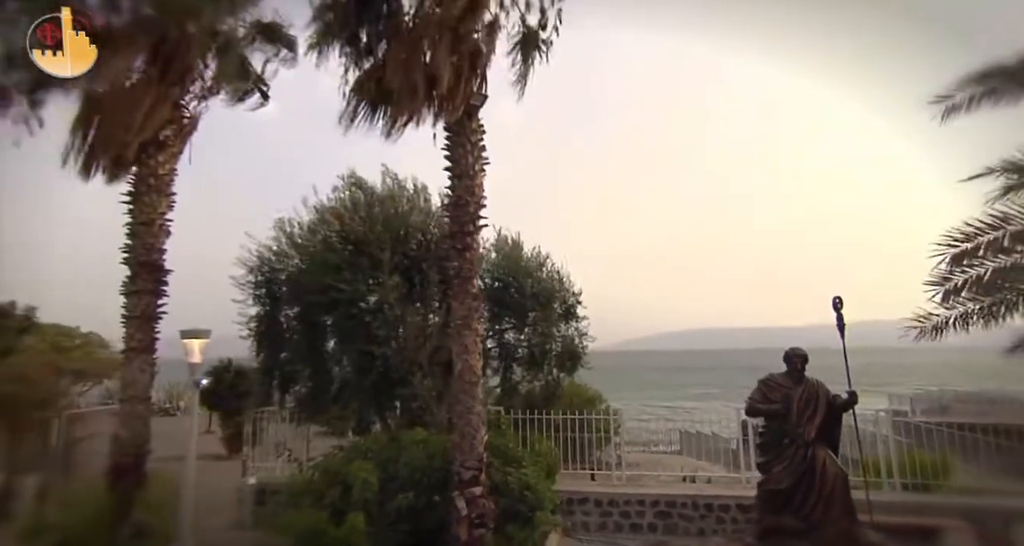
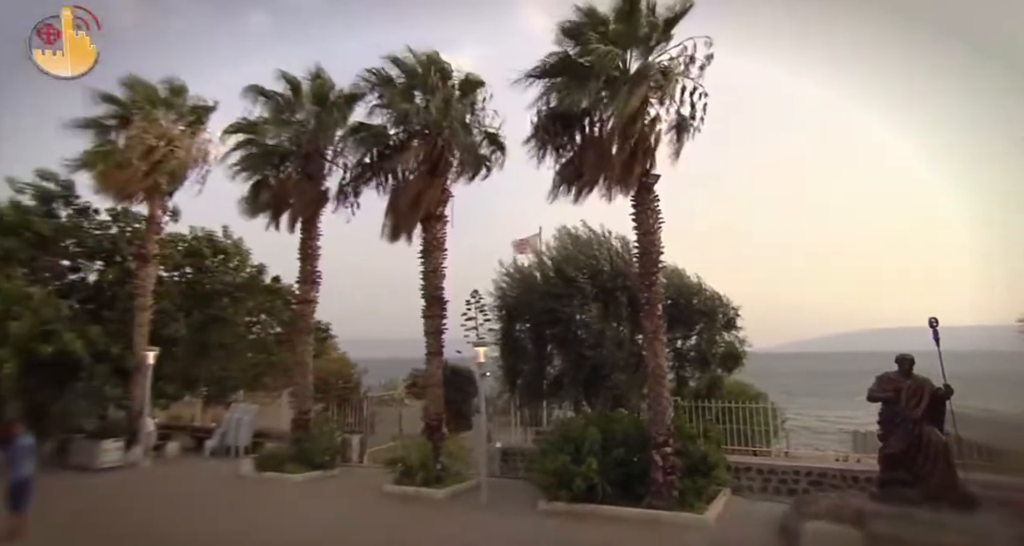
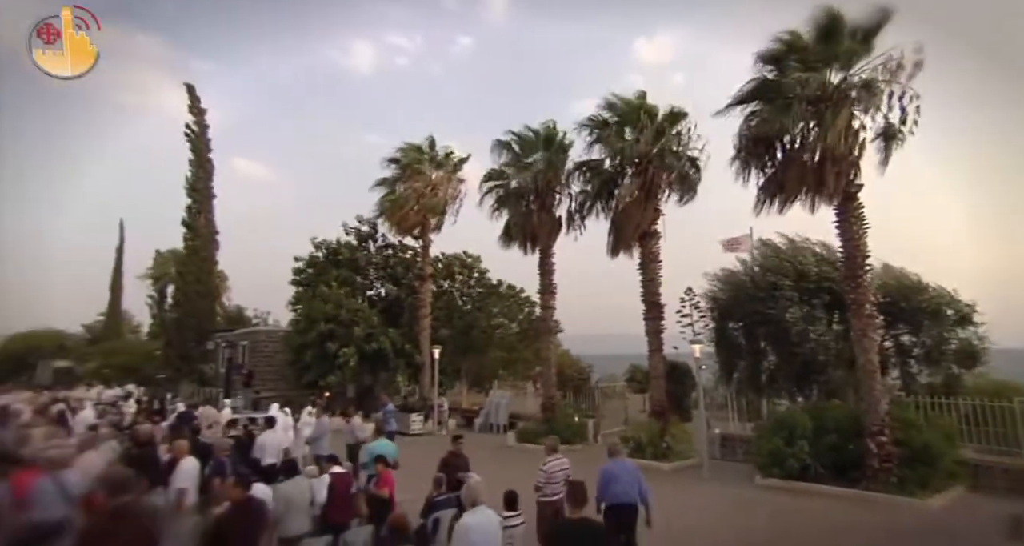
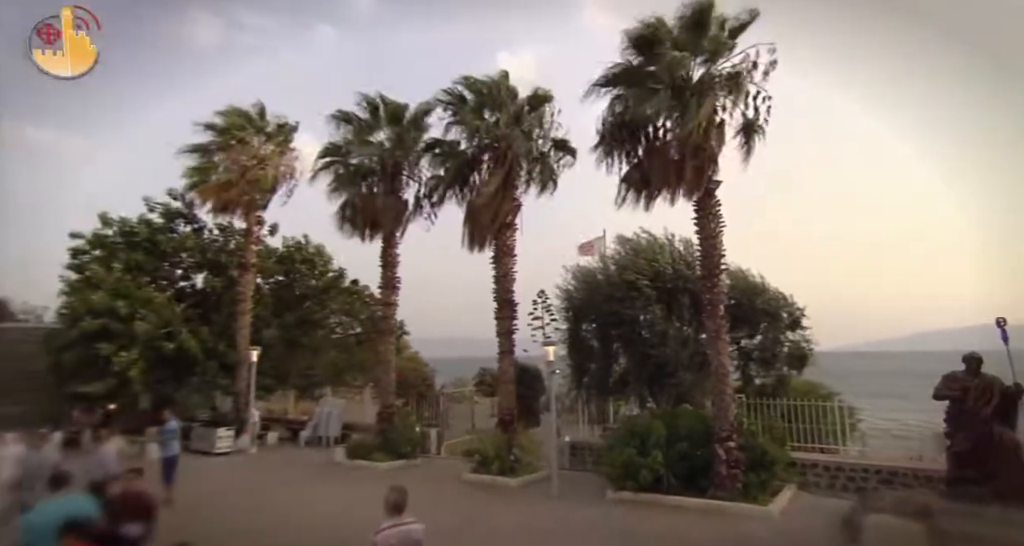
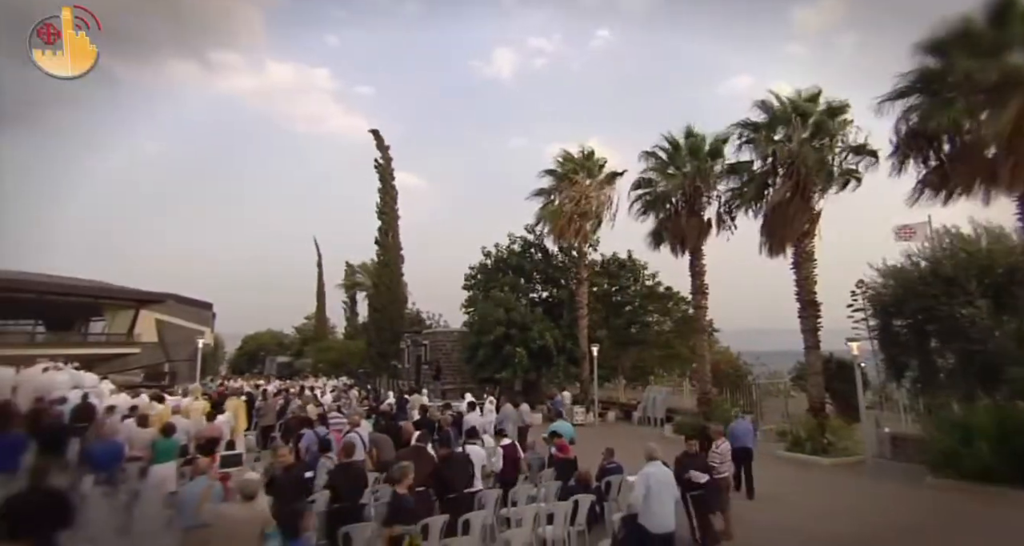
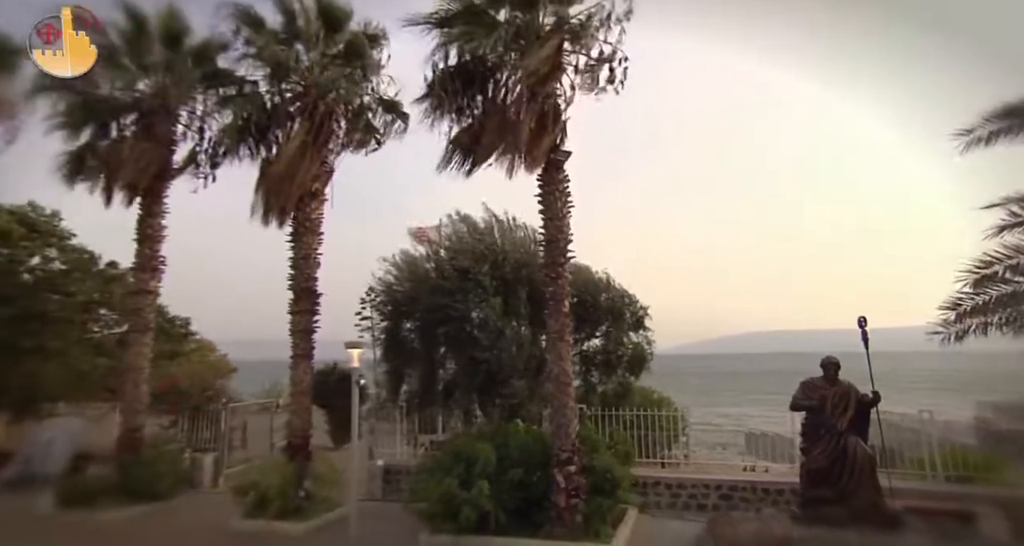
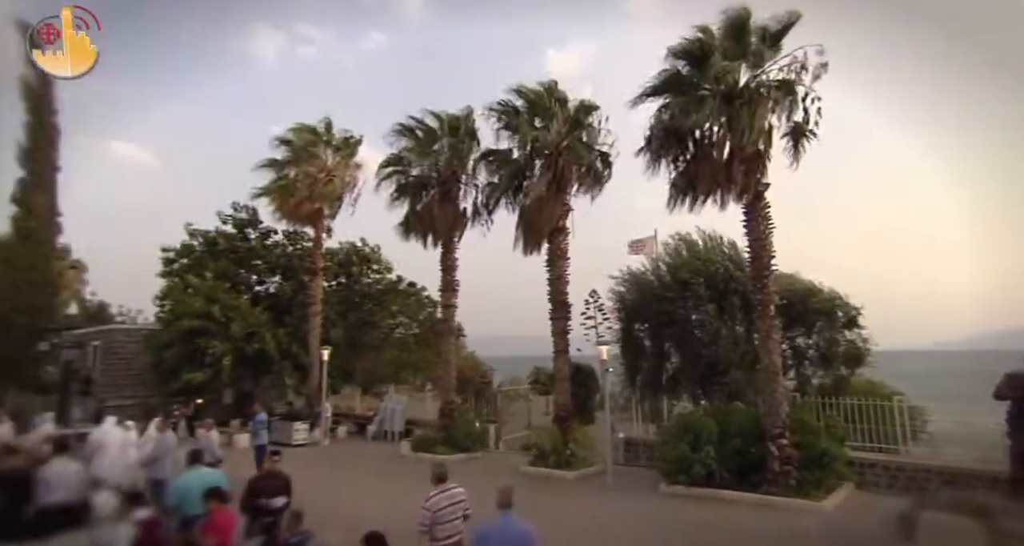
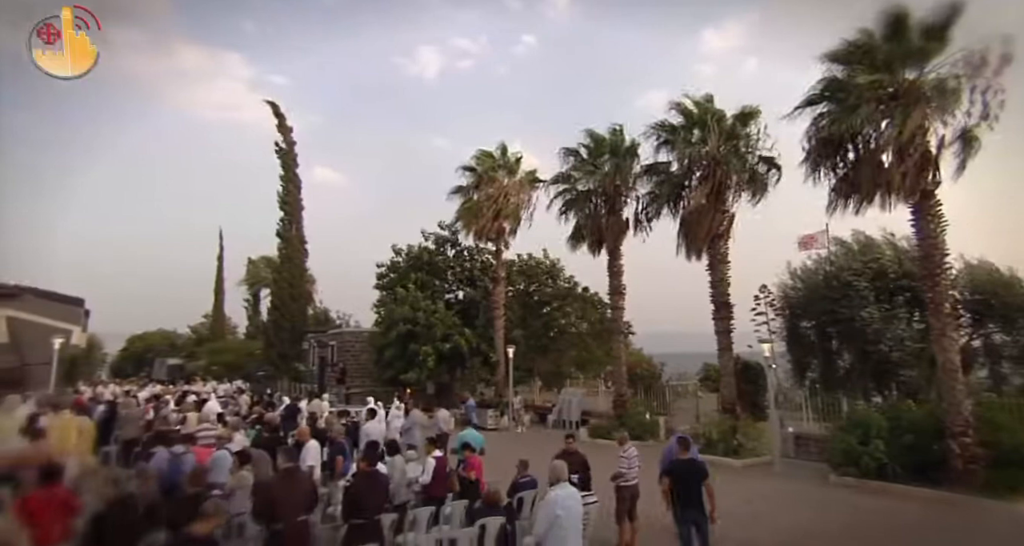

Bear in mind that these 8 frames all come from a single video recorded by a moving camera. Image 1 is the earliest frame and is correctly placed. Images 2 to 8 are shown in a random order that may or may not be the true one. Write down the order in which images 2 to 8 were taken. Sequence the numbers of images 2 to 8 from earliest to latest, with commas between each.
6, 2, 4, 7, 3, 8, 5
